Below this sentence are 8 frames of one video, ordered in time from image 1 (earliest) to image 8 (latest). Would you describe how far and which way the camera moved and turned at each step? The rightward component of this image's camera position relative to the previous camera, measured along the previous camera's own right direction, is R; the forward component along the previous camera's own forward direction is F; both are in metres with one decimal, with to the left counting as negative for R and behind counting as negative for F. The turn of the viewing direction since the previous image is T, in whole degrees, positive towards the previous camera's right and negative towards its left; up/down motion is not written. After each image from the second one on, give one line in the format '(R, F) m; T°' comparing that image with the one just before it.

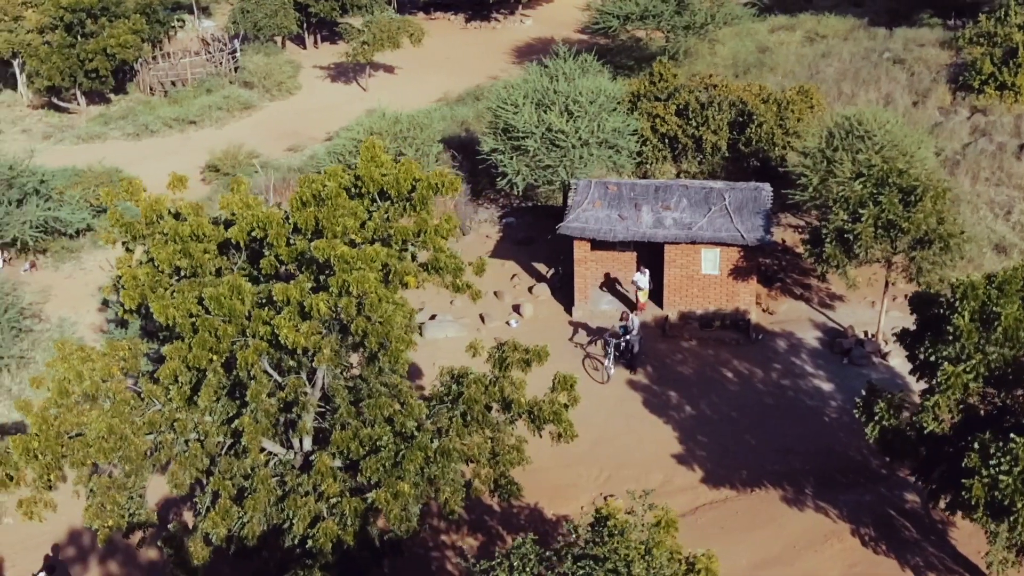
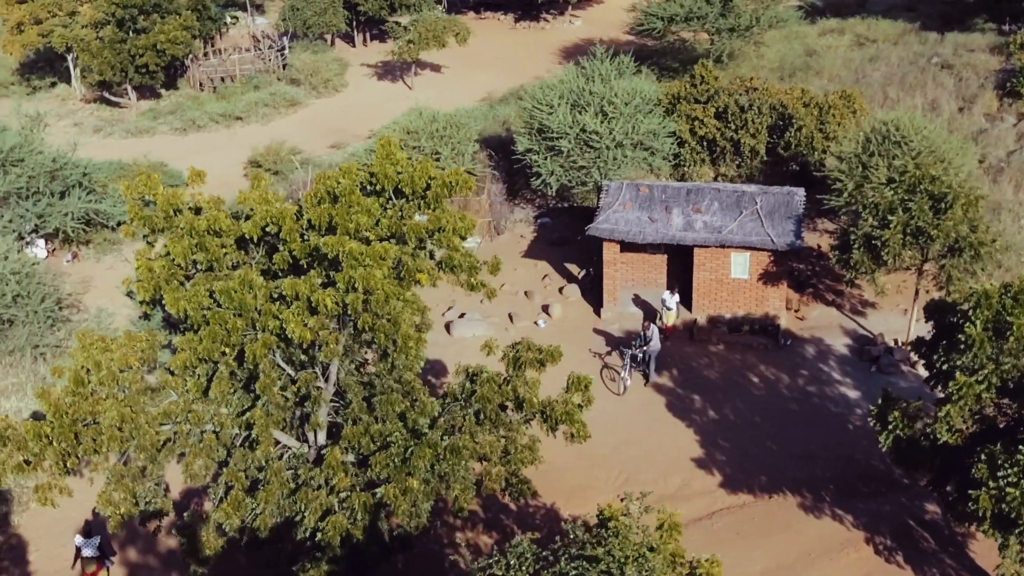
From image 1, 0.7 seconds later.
(+0.4, 0.0) m; -3°
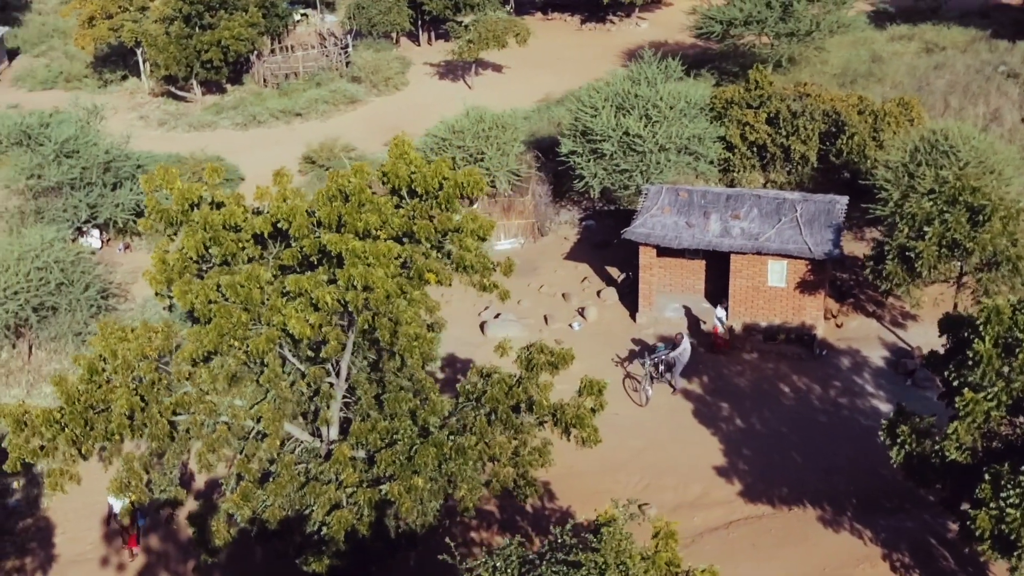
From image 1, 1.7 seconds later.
(+0.6, 0.0) m; -3°
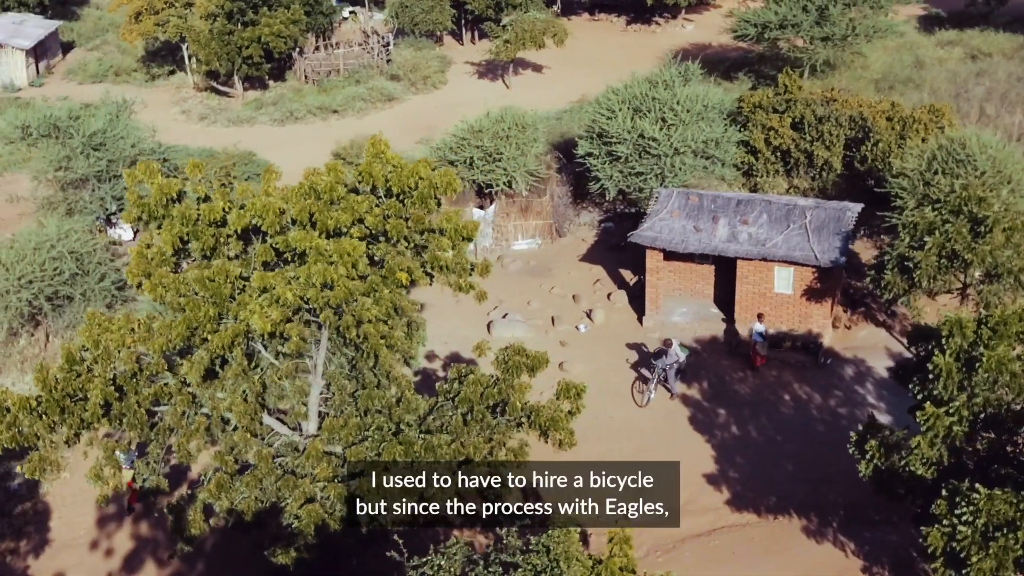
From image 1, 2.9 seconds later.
(+0.8, 0.0) m; -2°
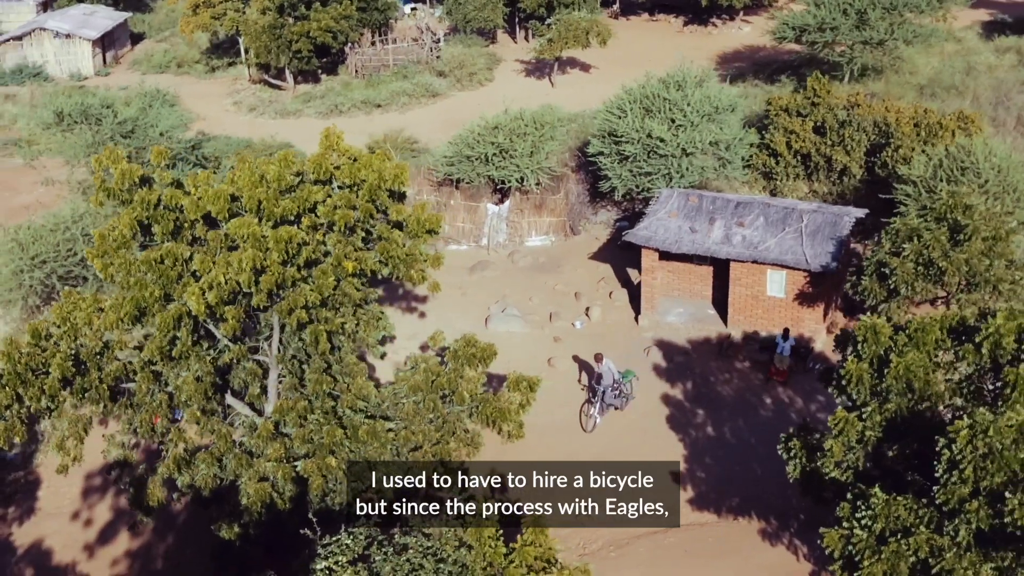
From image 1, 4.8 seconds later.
(+1.3, -0.2) m; -3°
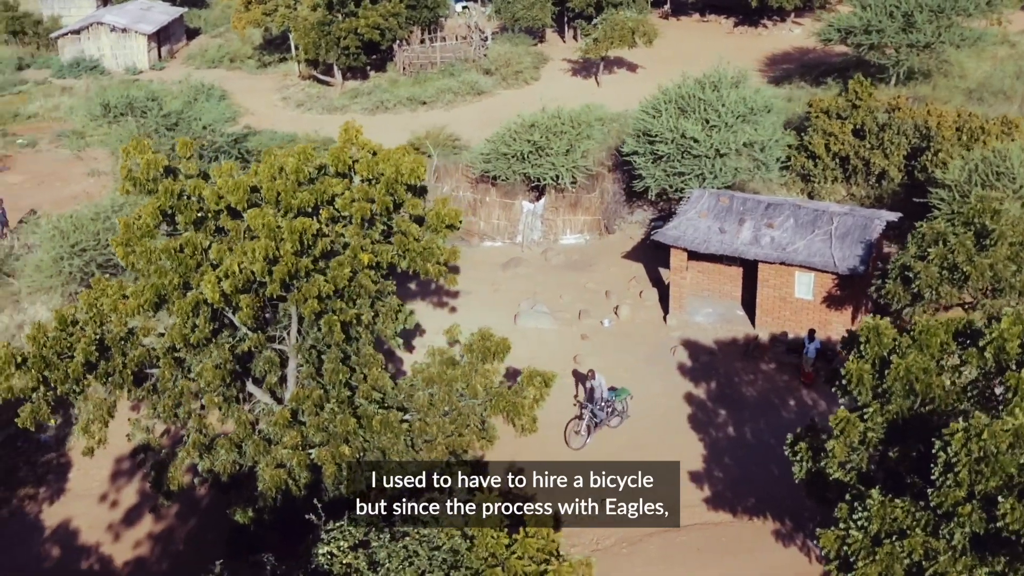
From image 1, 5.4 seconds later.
(+0.4, -0.1) m; -3°
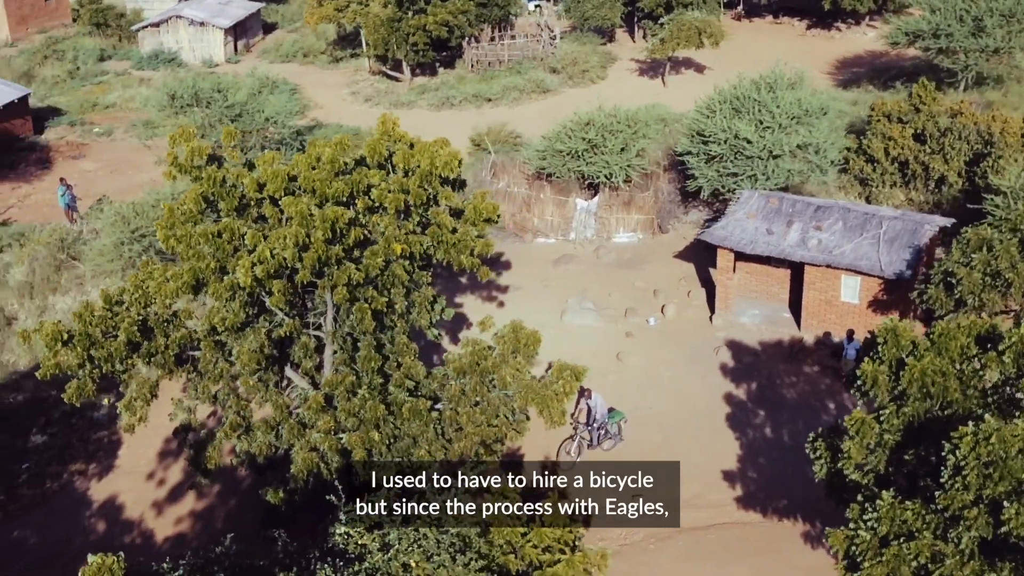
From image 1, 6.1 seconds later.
(+0.5, -0.2) m; -4°
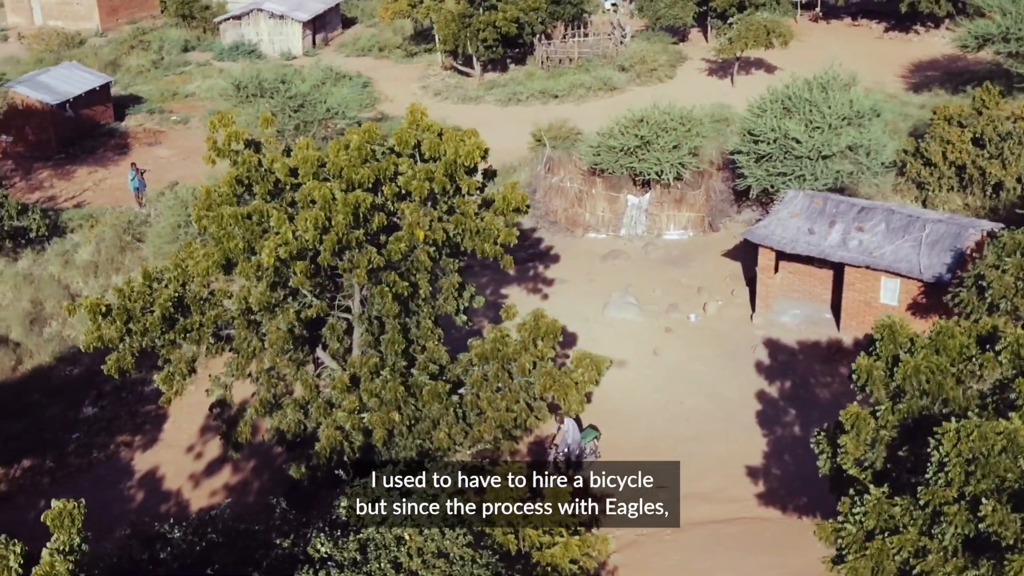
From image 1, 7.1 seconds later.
(+0.7, -0.3) m; -4°
